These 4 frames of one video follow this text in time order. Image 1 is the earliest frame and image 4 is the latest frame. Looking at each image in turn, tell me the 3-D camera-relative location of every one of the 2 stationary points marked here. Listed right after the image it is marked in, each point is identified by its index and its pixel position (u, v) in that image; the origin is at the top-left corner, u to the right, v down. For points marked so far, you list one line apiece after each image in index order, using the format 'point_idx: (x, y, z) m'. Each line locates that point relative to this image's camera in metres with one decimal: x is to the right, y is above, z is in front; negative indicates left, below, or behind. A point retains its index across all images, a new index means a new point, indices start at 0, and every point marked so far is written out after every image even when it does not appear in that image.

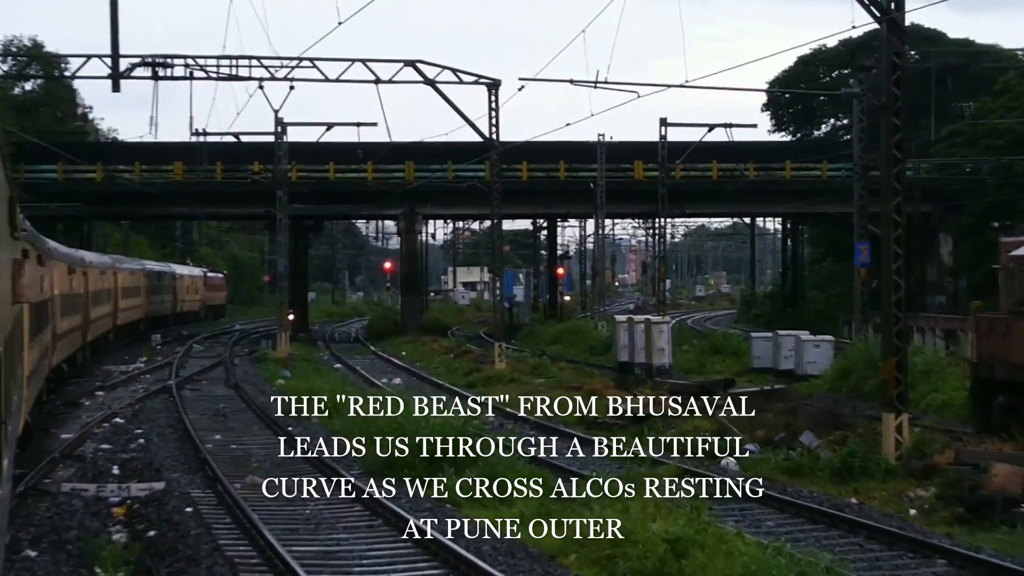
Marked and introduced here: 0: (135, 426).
0: (-6.4, -2.3, +19.1) m
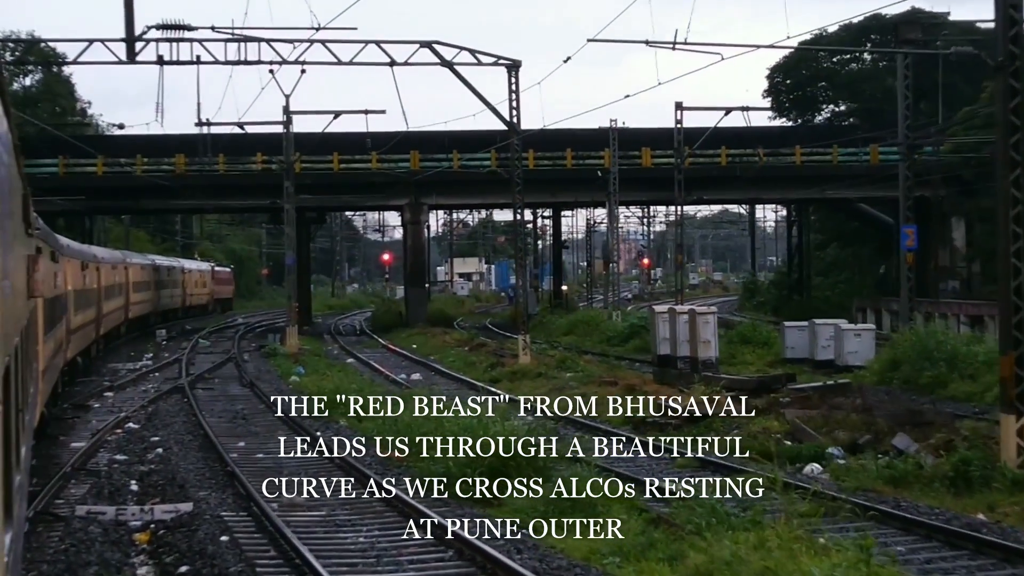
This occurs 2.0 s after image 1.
0: (-5.7, -2.3, +17.7) m
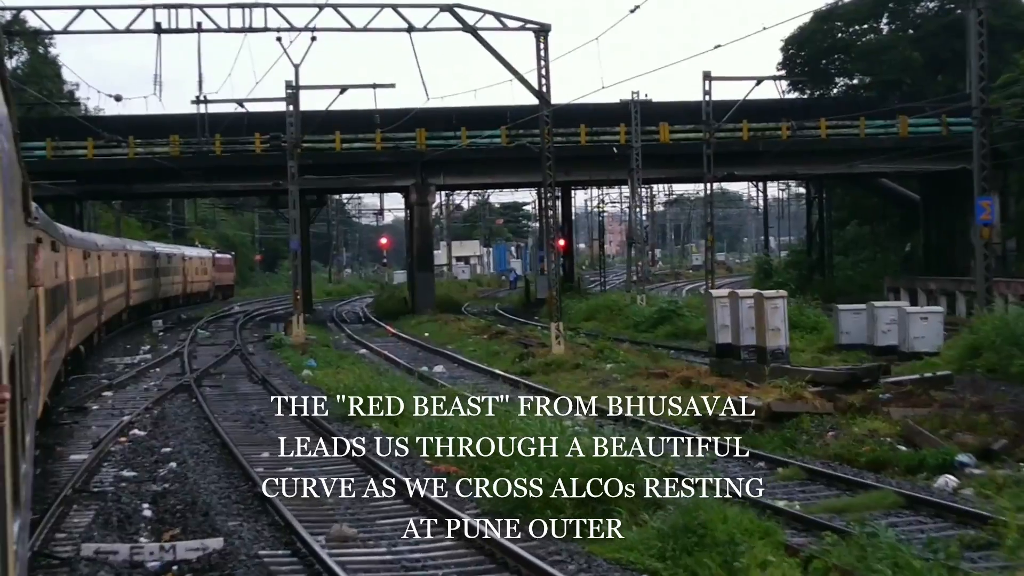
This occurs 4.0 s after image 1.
0: (-5.0, -2.2, +15.7) m
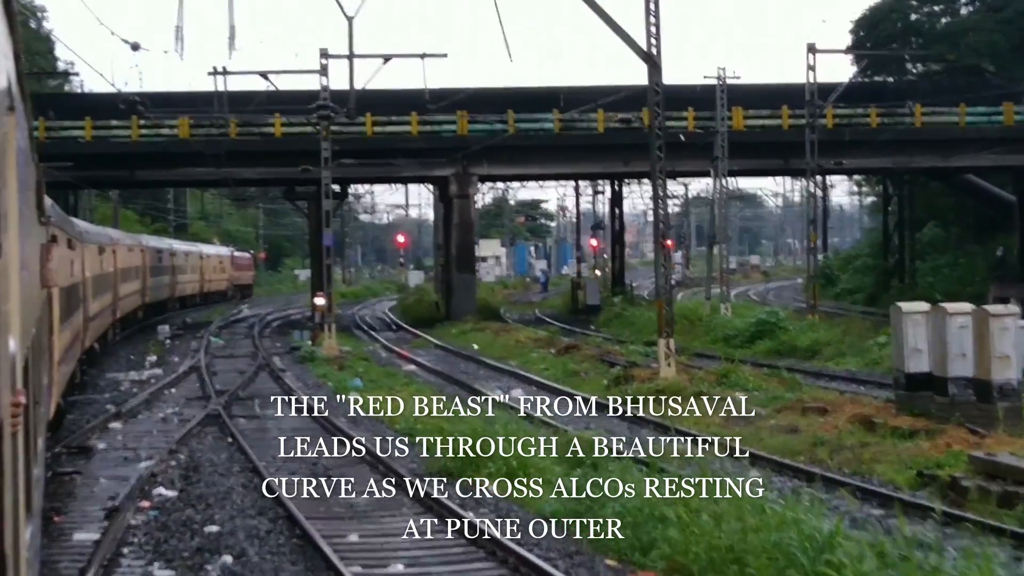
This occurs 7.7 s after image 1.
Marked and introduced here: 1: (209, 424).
0: (-3.2, -2.3, +11.3) m
1: (-4.7, -2.1, +17.3) m
